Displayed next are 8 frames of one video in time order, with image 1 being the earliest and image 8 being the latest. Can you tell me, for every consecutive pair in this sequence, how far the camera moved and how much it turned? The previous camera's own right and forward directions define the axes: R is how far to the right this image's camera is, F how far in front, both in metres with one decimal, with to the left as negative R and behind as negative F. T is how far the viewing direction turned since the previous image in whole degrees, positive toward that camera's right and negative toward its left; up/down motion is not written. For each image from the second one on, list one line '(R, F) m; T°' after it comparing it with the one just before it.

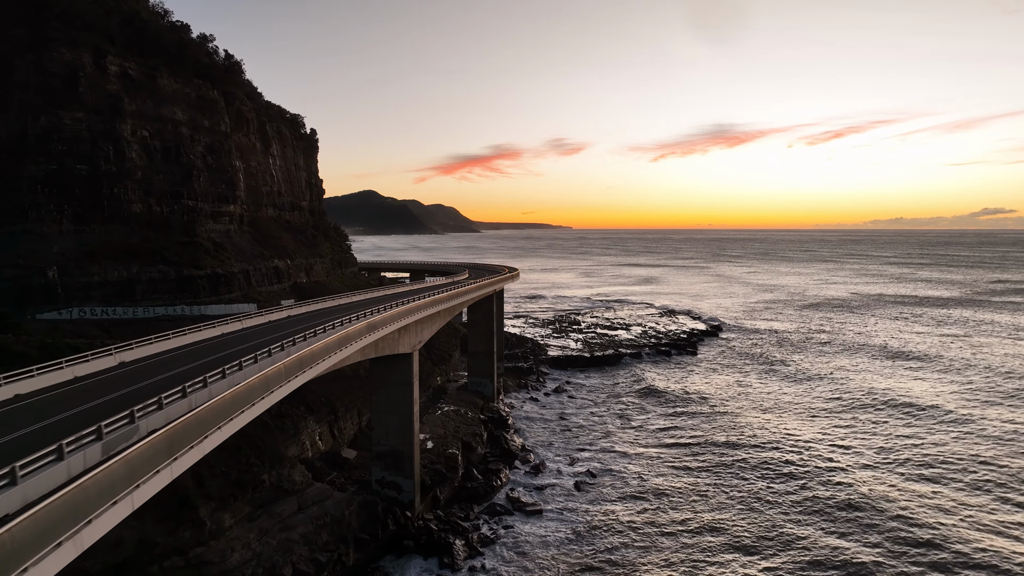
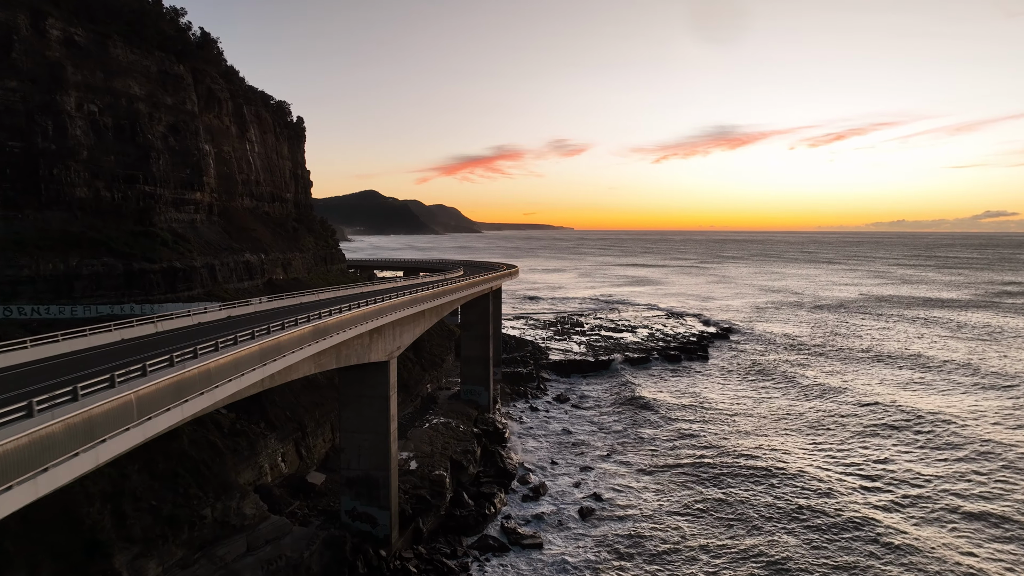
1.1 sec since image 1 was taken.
(+0.2, +3.9) m; 0°
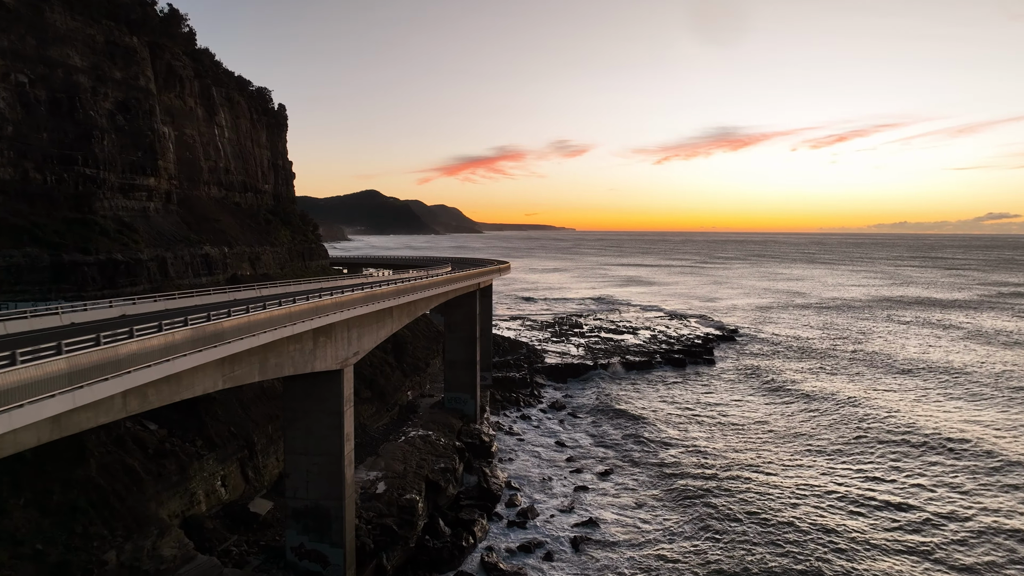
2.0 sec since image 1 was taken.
(+0.7, +3.4) m; 0°
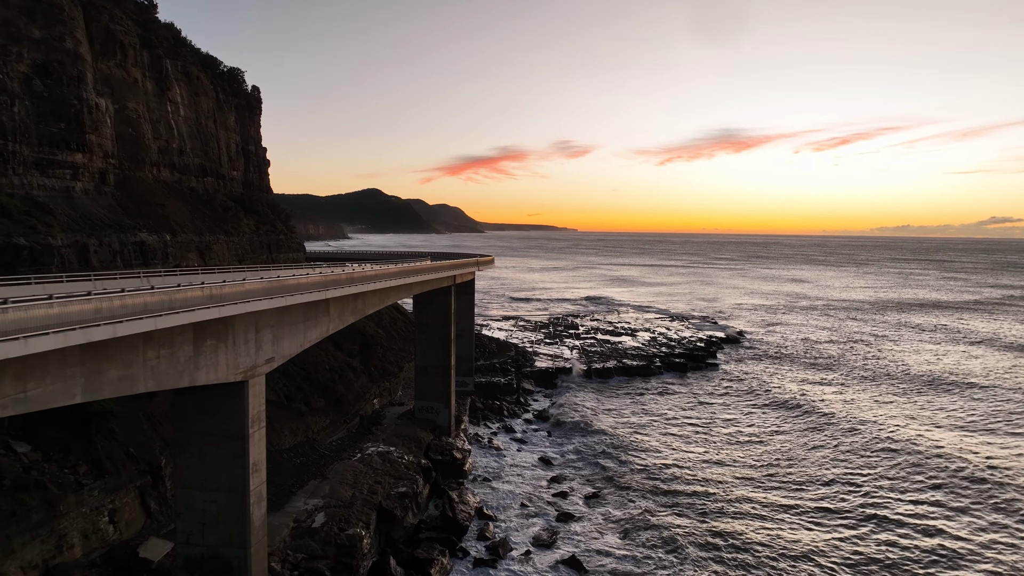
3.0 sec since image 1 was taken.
(+1.1, +3.9) m; 0°
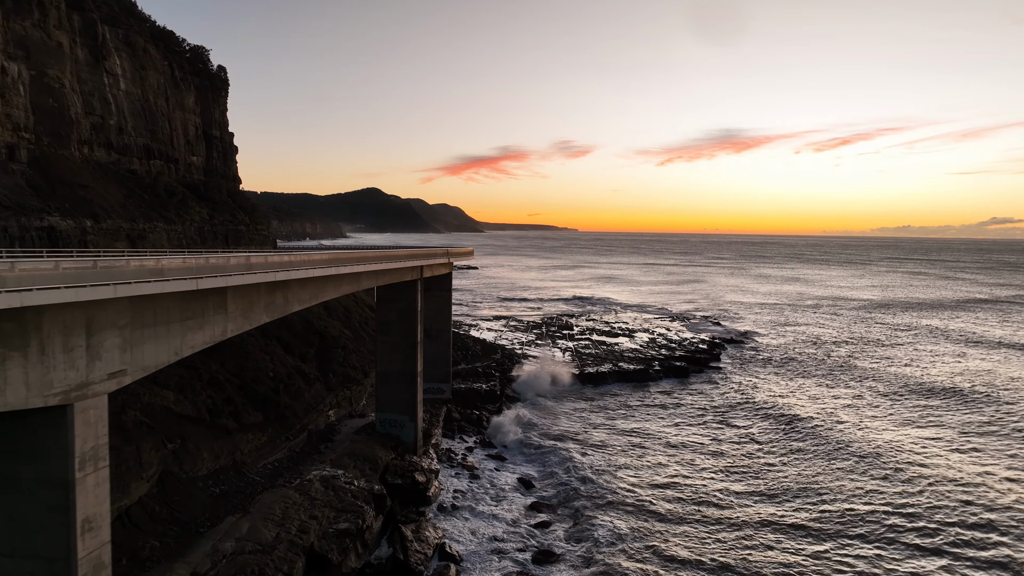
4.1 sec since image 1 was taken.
(+1.1, +4.0) m; 0°
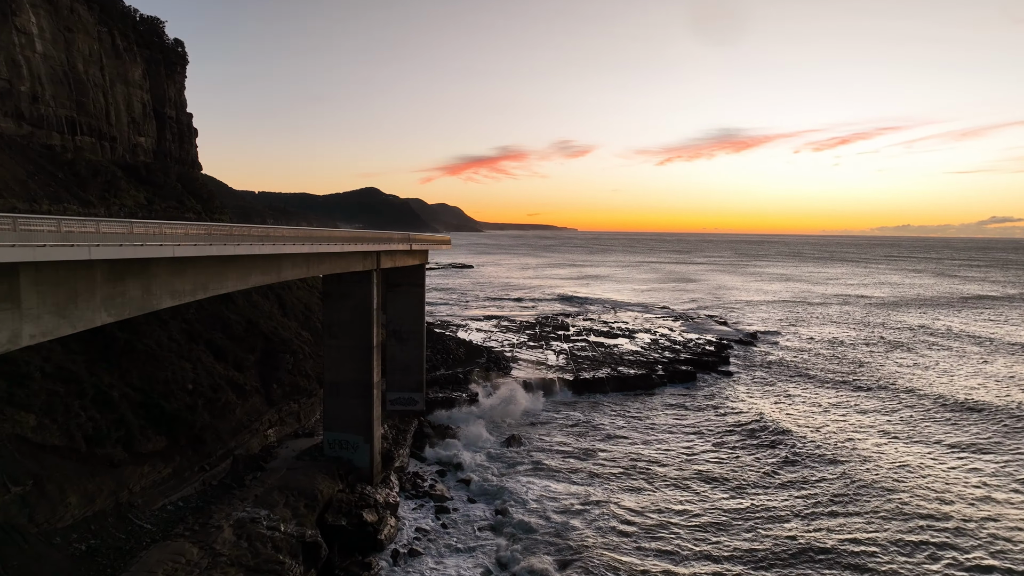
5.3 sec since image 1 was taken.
(+0.9, +4.5) m; 0°
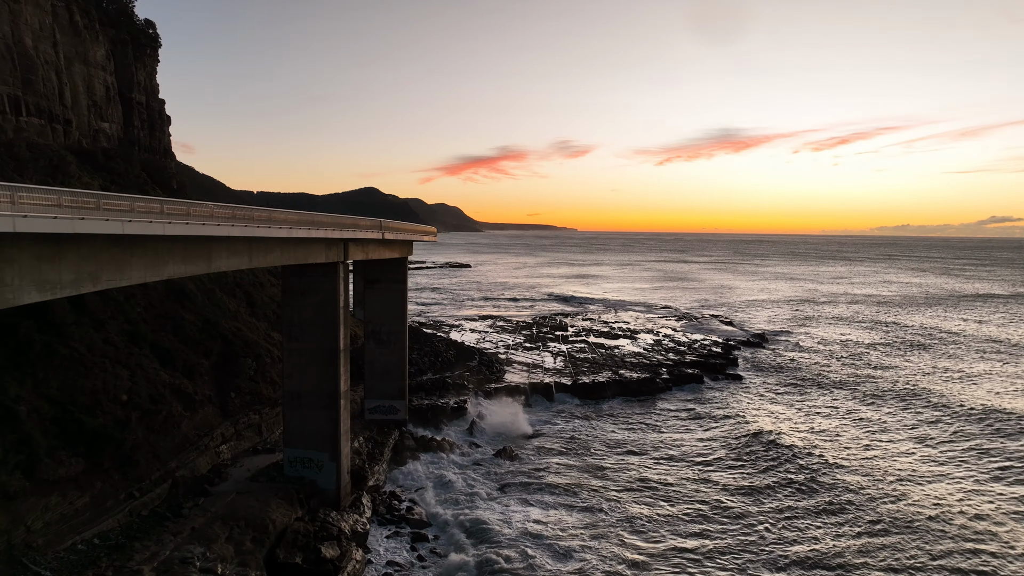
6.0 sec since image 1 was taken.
(+0.4, +2.8) m; 0°
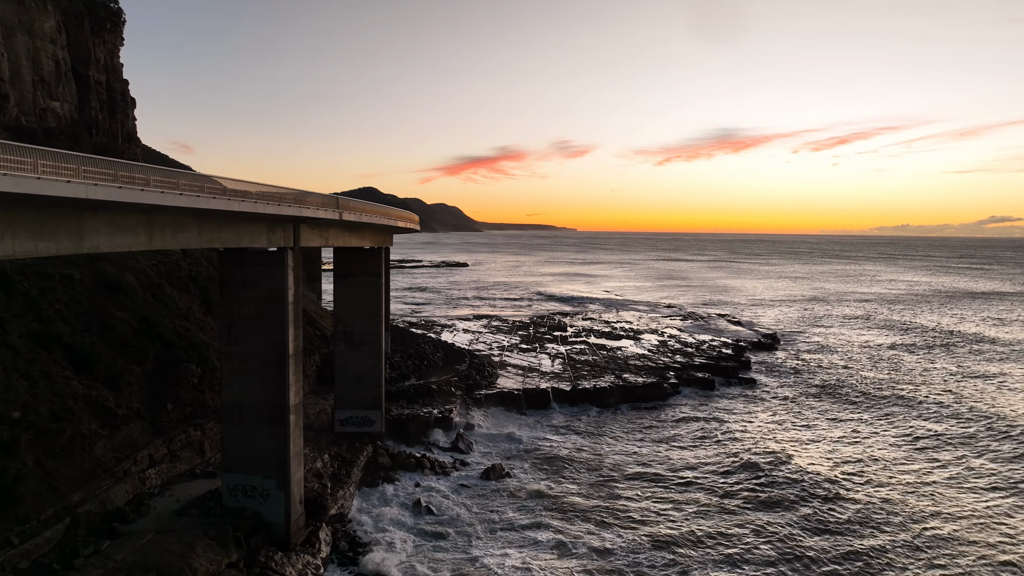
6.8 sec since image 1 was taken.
(+0.3, +3.3) m; 0°
